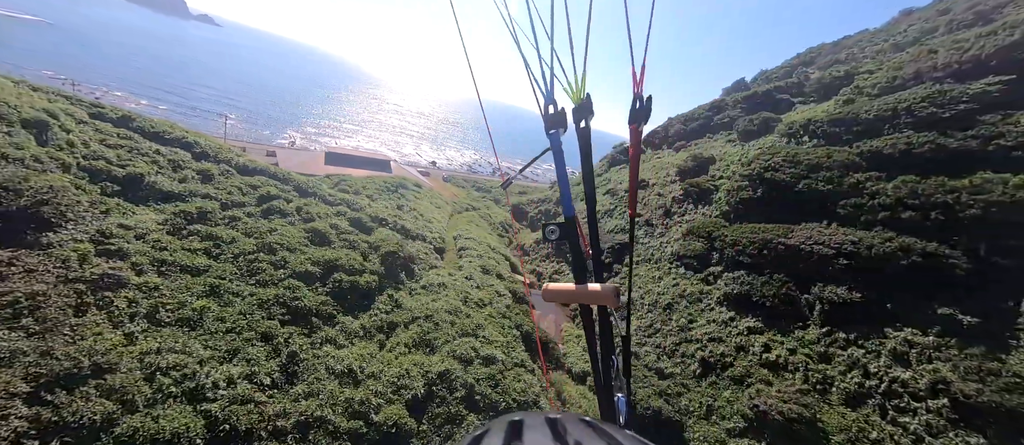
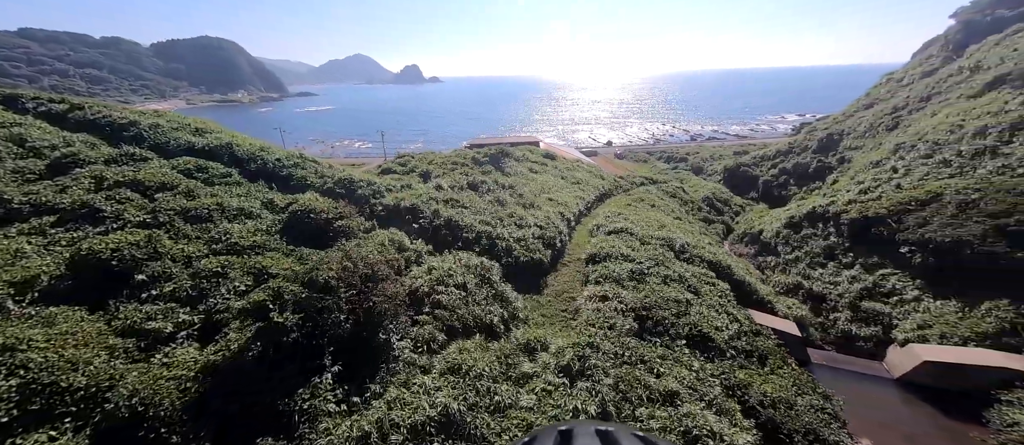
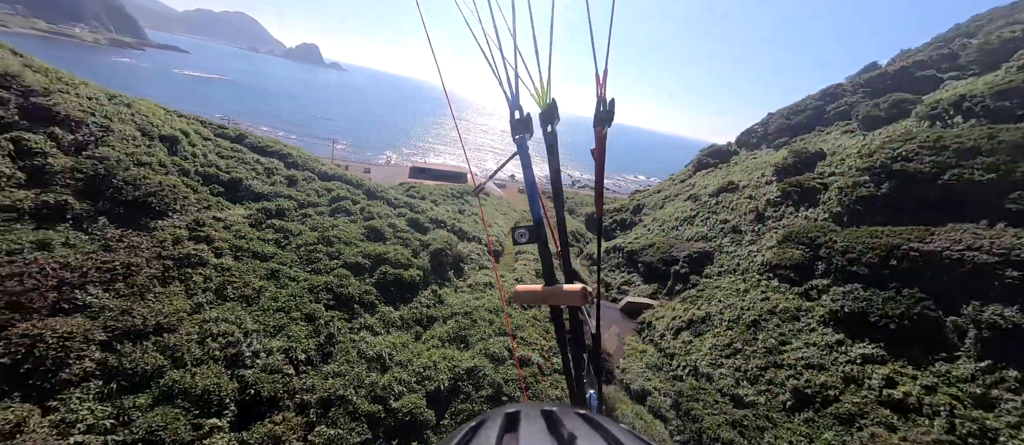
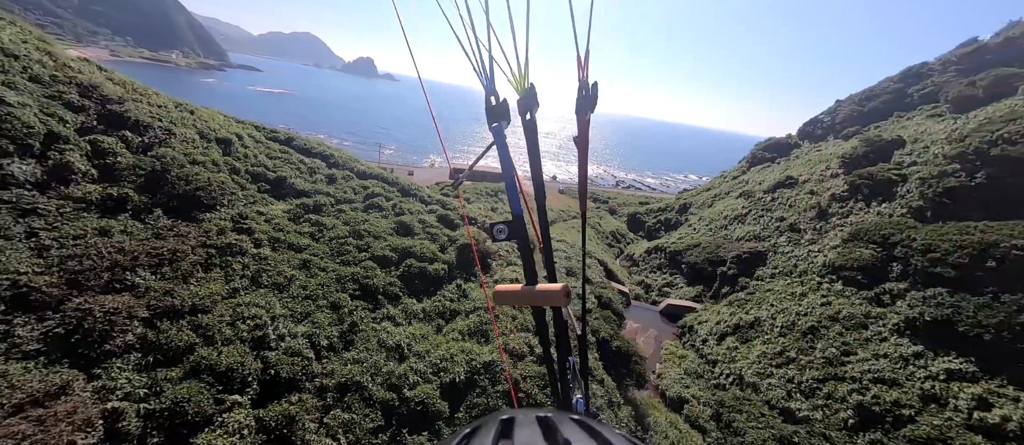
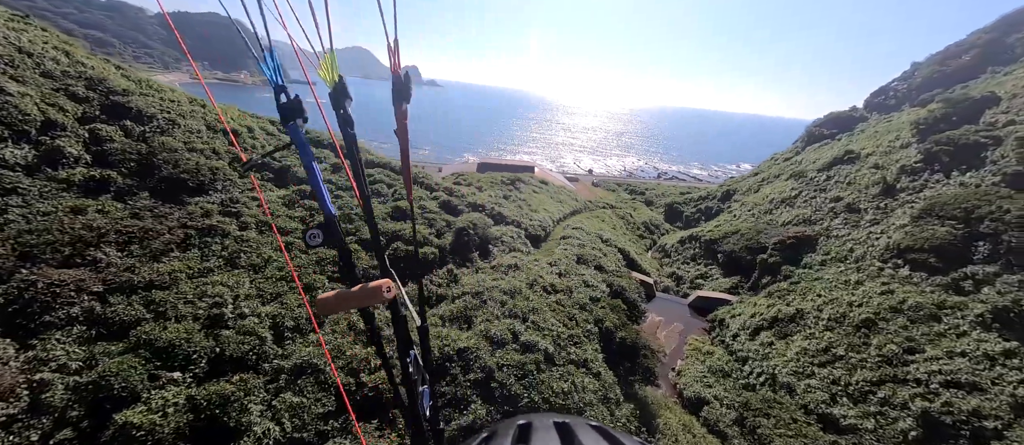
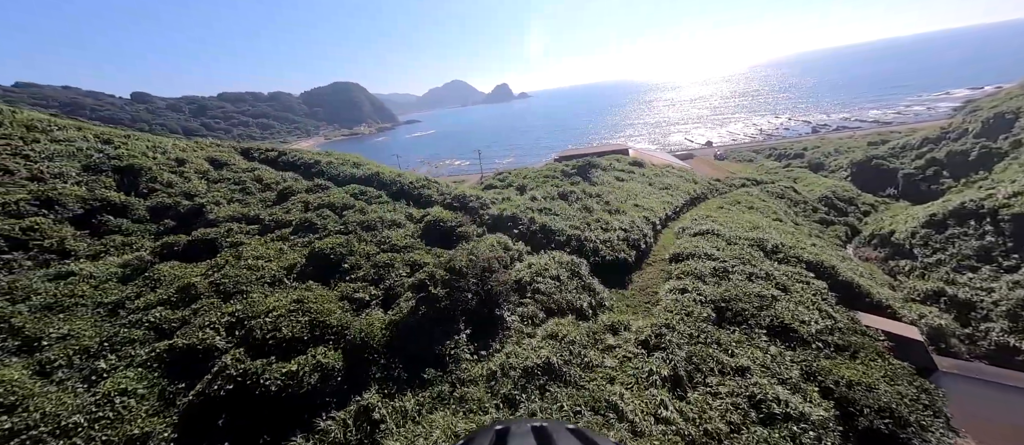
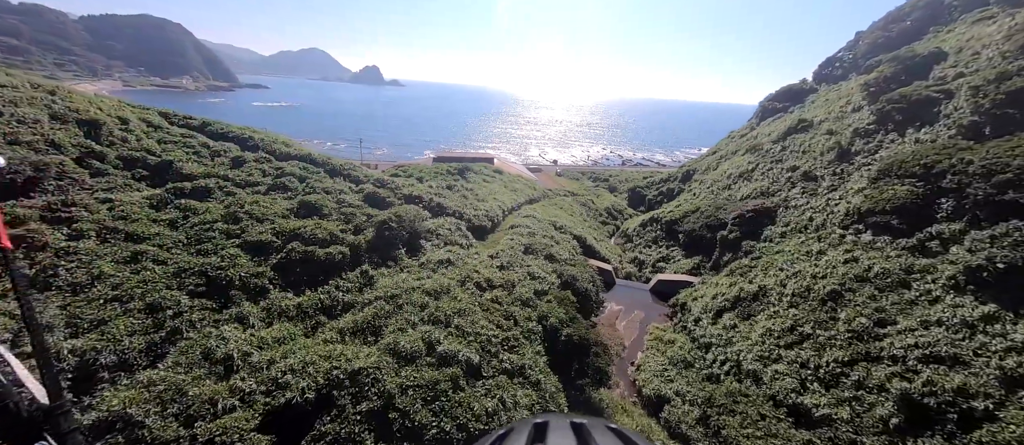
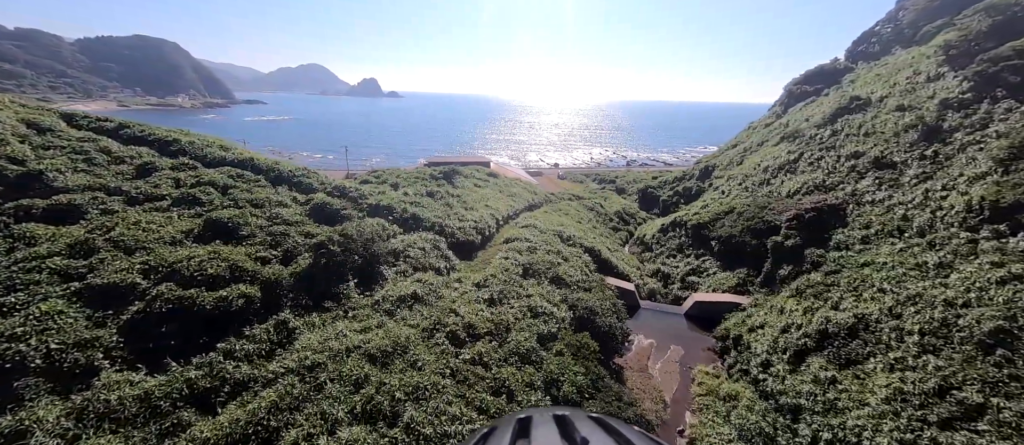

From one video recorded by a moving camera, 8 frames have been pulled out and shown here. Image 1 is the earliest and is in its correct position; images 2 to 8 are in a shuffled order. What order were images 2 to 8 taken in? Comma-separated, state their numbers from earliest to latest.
3, 4, 5, 7, 8, 6, 2
